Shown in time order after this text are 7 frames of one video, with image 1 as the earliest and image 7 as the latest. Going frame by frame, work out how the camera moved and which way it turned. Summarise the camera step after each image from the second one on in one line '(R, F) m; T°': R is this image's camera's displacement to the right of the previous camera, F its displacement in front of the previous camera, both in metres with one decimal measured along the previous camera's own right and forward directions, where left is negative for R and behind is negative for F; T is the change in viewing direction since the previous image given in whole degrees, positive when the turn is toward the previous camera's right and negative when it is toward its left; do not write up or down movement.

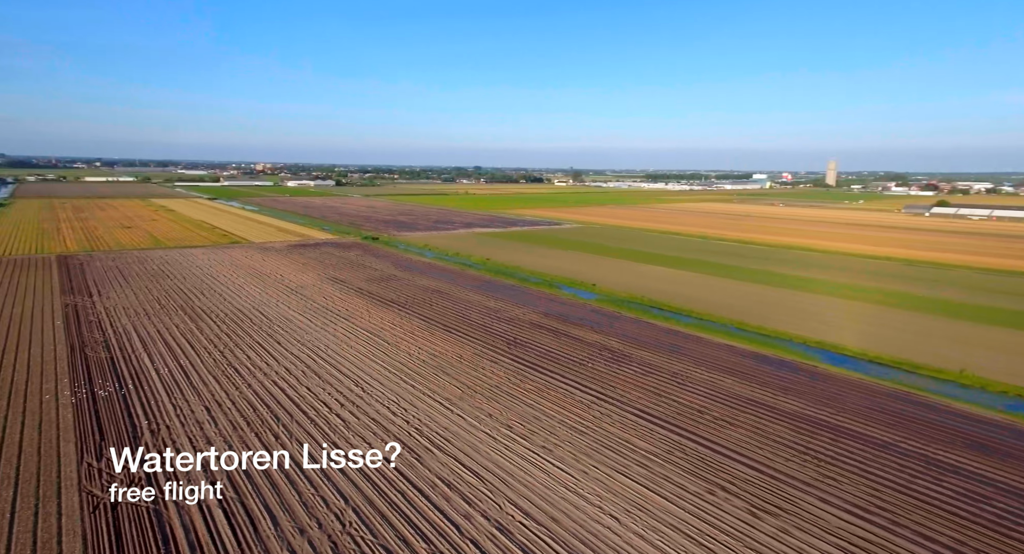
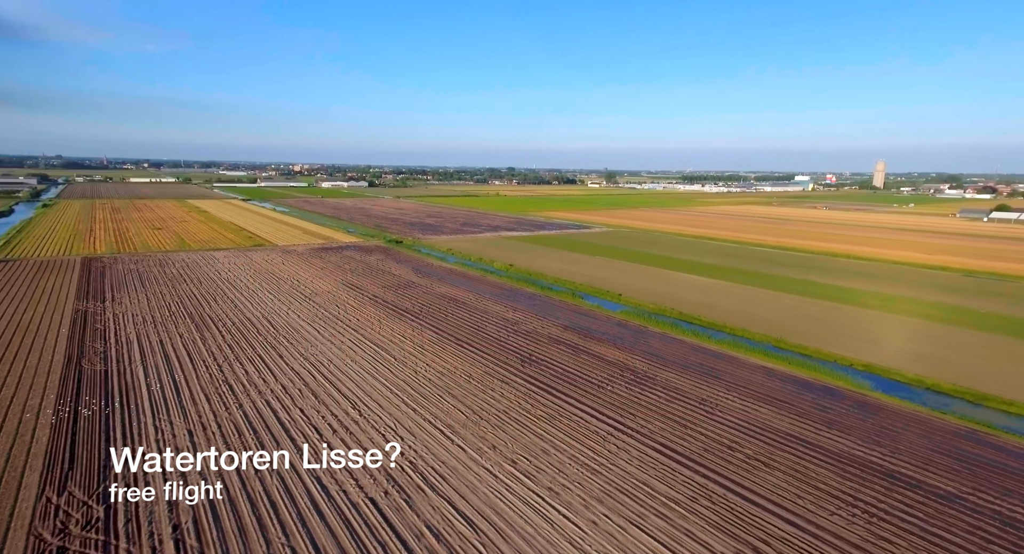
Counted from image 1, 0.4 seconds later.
(+0.3, +0.8) m; -3°
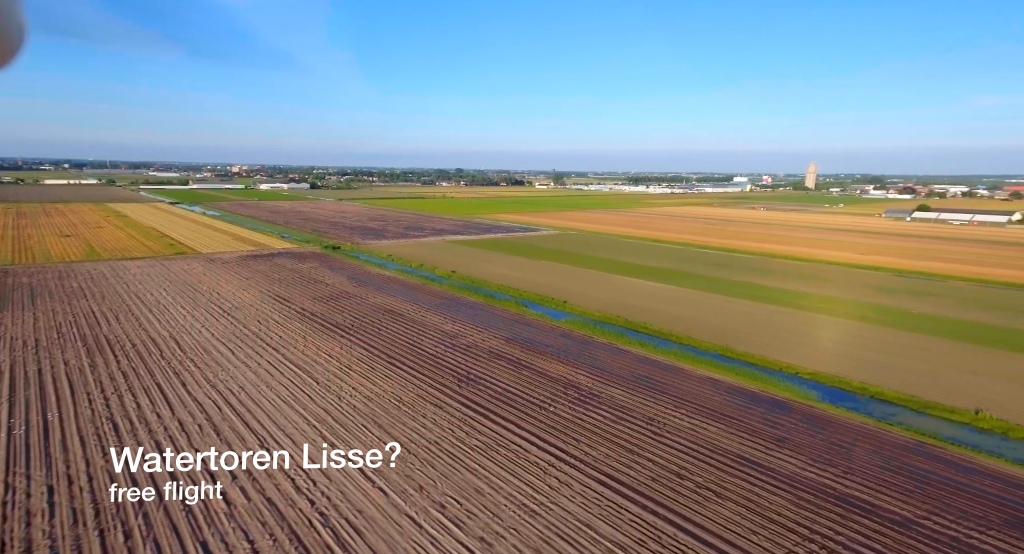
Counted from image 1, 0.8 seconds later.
(+0.3, +0.8) m; +5°
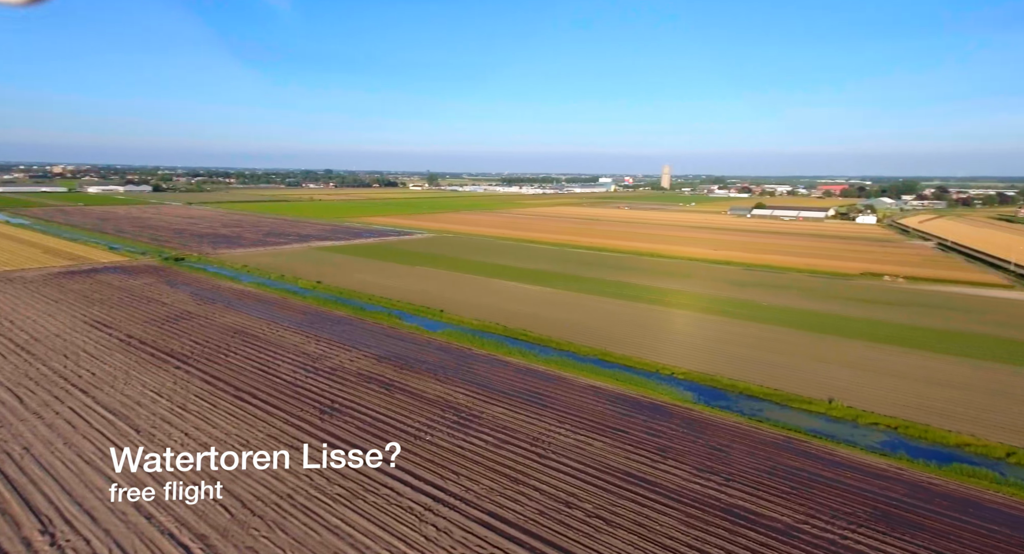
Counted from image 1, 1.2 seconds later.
(+0.3, +0.8) m; +13°
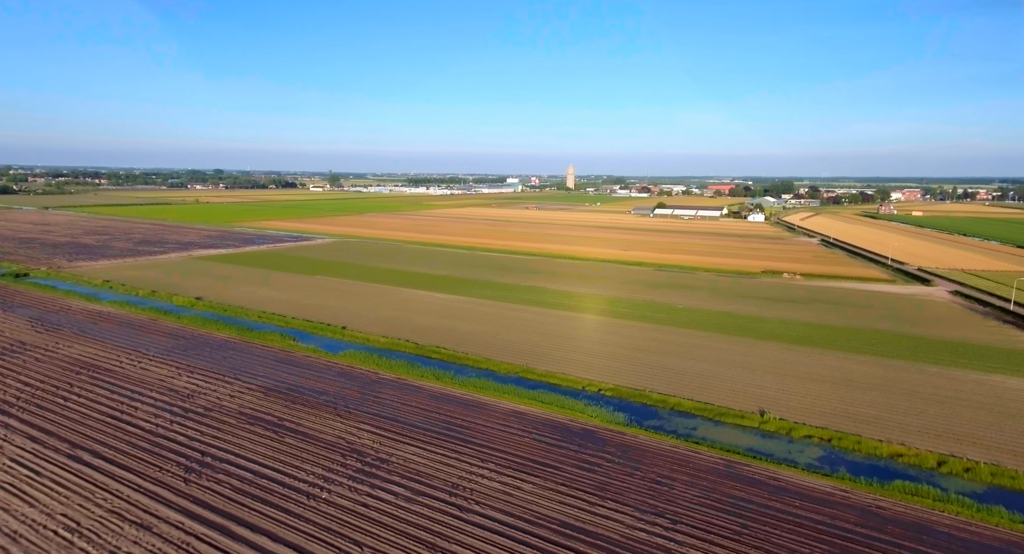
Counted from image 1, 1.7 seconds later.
(+0.1, +1.1) m; +10°
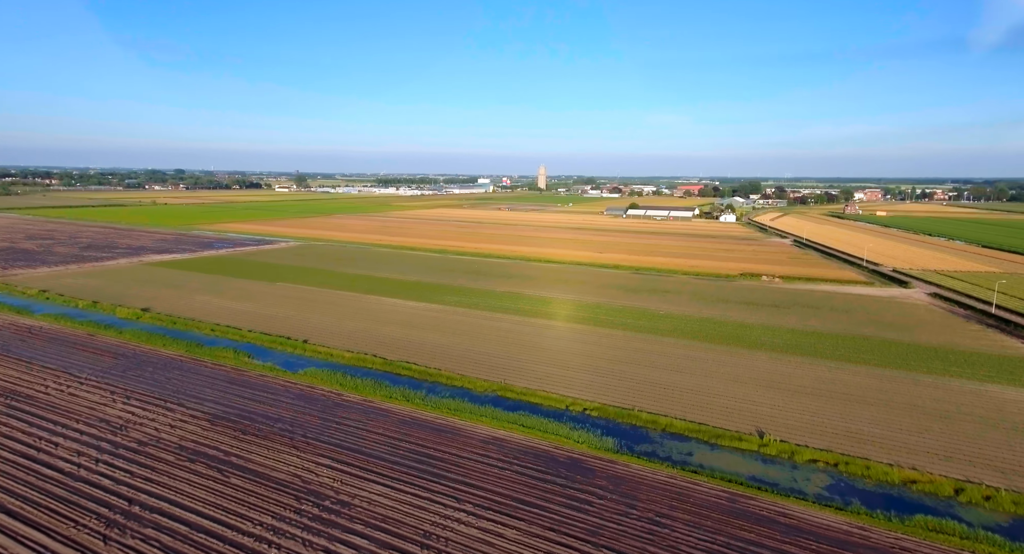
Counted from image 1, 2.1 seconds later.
(-0.1, +0.8) m; +3°
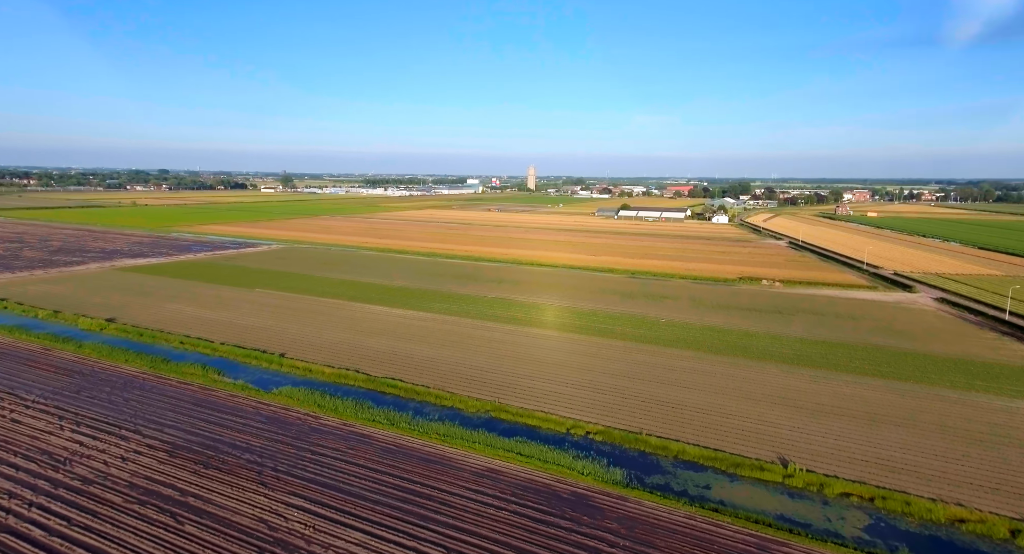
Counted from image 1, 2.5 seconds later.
(-0.1, +0.8) m; +1°
